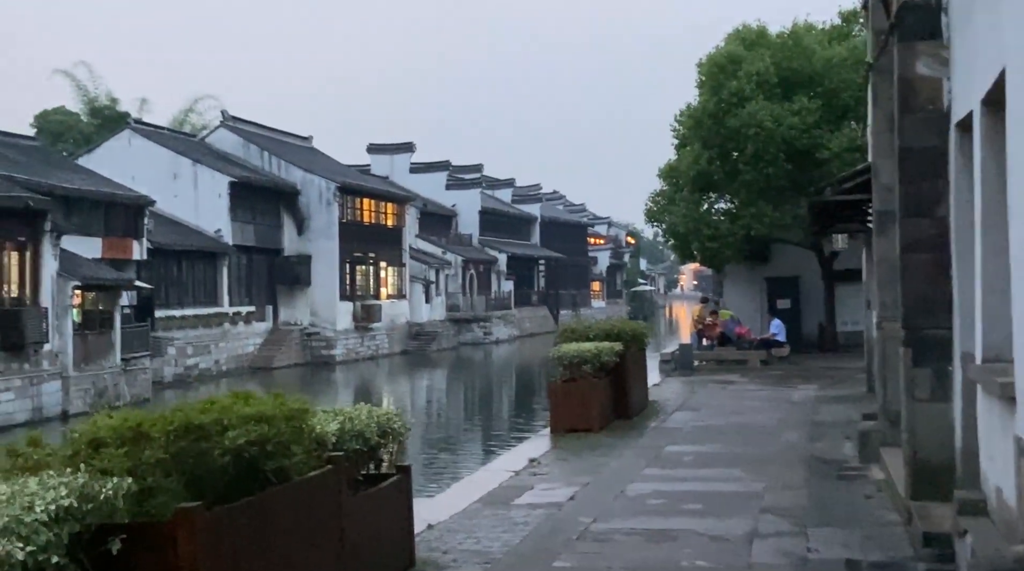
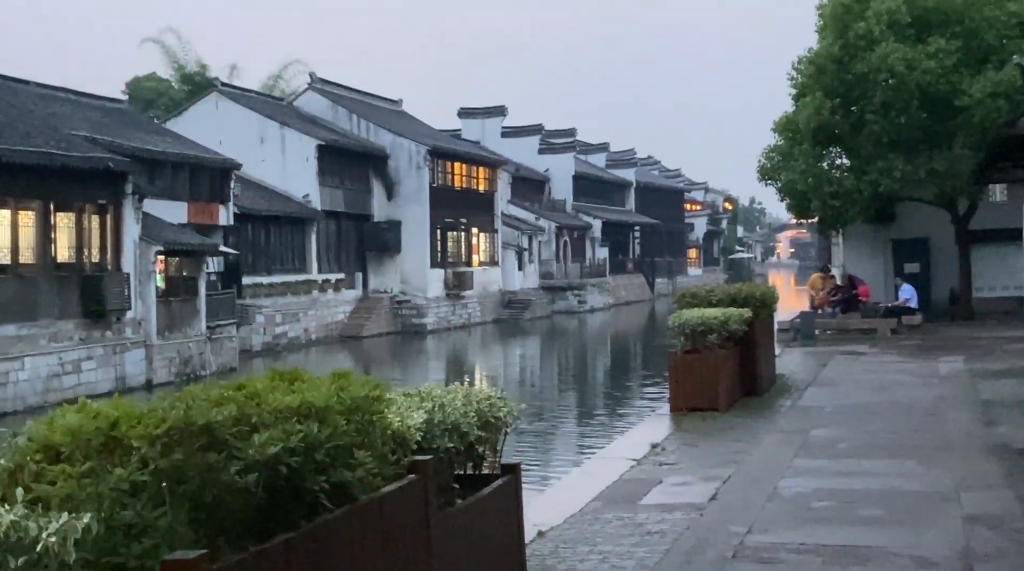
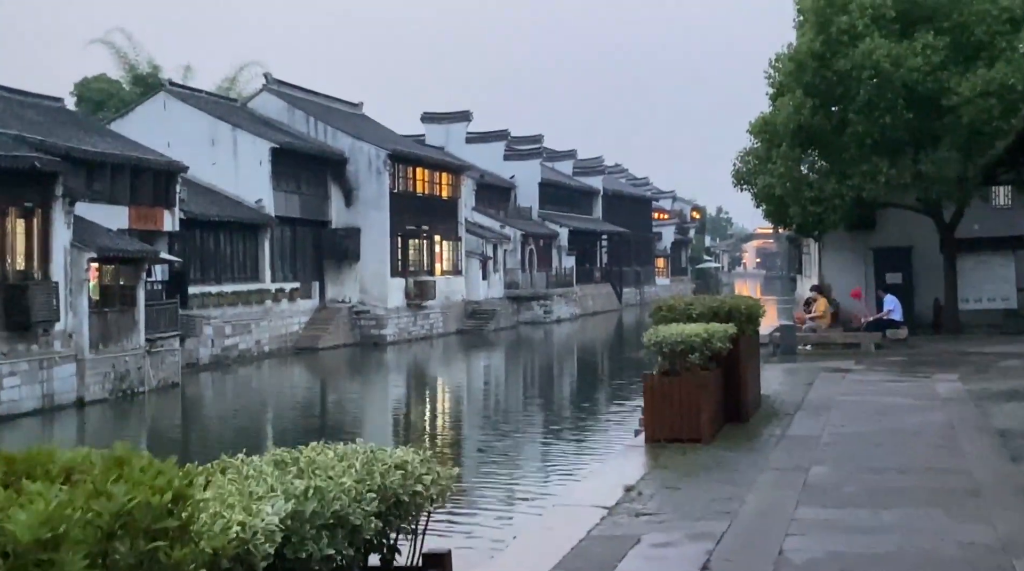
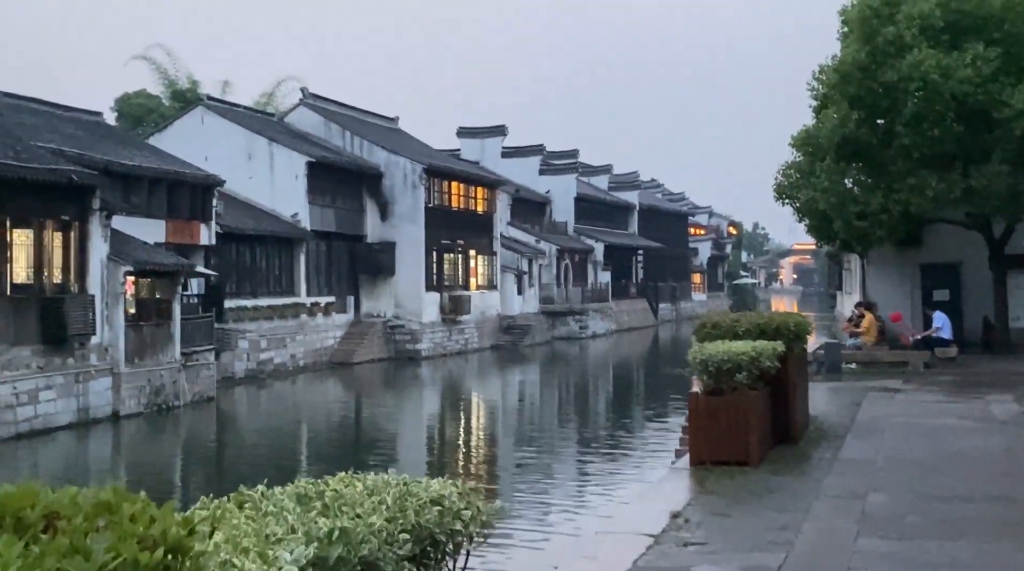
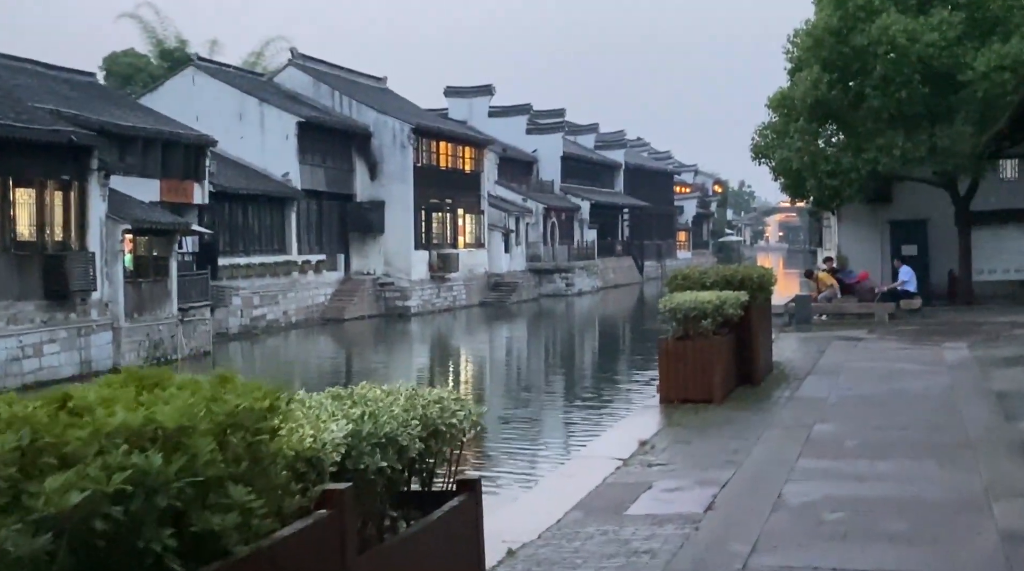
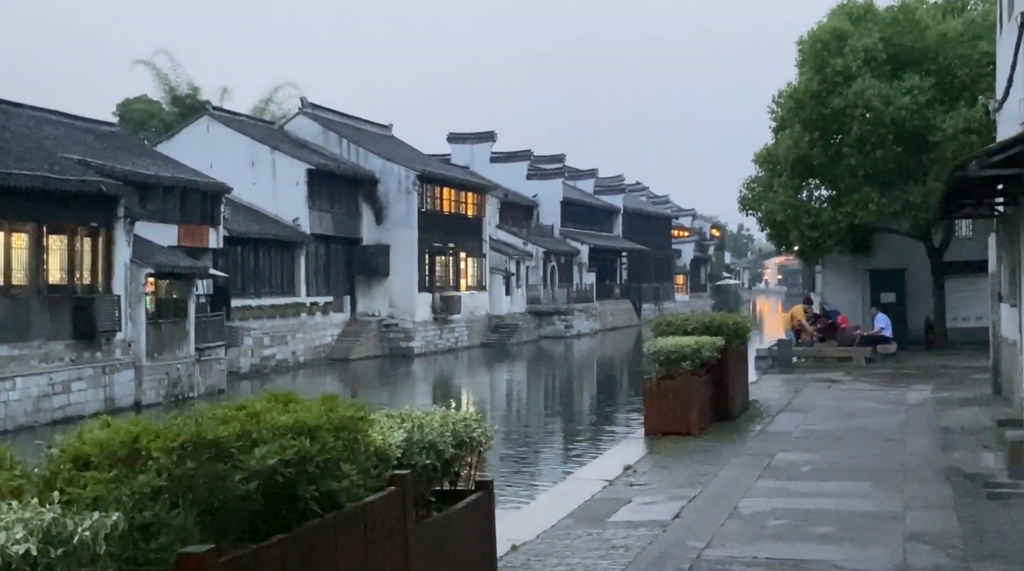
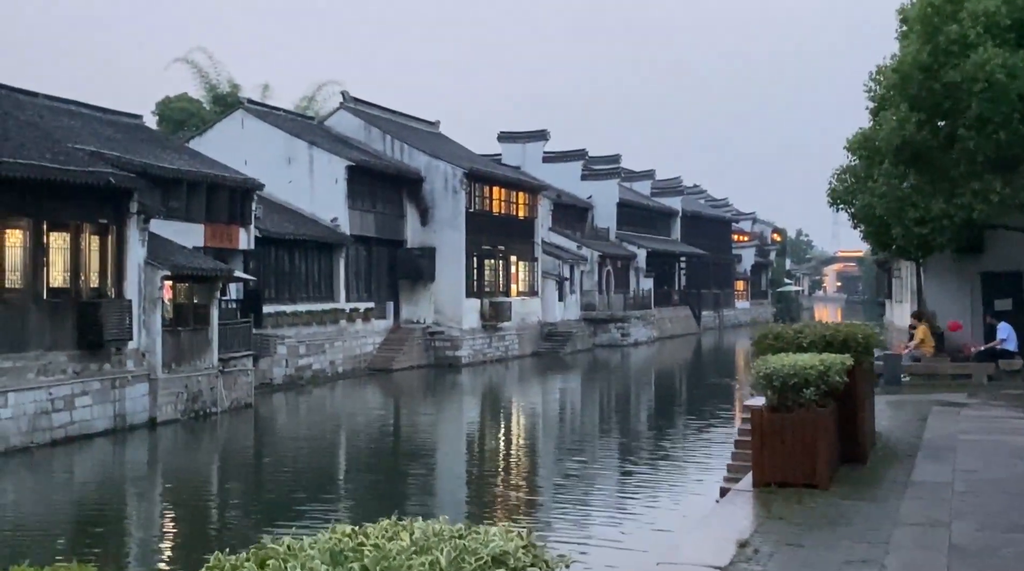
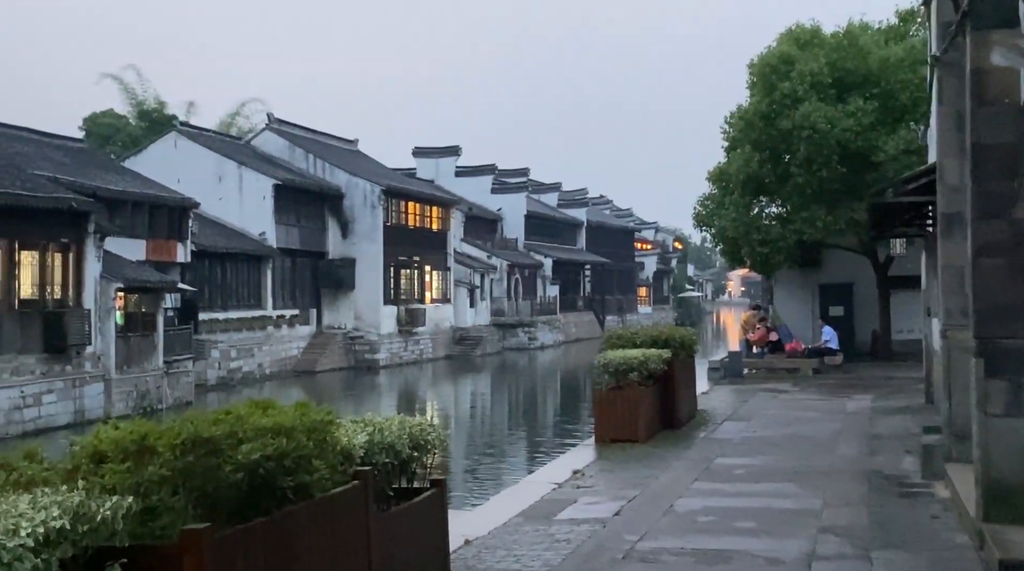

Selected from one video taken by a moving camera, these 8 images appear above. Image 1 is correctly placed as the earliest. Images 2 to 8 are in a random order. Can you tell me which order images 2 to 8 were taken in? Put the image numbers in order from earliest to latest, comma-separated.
8, 6, 2, 5, 3, 4, 7
